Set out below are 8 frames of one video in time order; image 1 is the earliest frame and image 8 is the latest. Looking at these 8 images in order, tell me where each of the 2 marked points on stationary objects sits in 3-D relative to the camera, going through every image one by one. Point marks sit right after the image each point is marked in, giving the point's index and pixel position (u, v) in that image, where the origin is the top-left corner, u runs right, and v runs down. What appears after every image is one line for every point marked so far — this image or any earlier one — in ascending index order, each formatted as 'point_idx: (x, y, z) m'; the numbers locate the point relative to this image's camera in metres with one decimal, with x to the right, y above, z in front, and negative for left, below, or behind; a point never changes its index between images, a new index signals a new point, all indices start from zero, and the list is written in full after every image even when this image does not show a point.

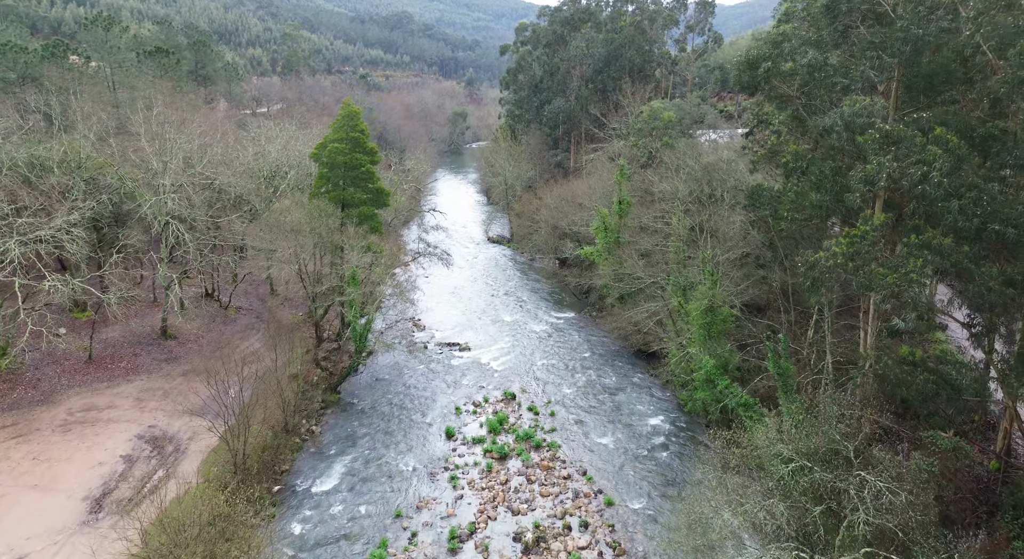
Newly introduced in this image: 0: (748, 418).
0: (+6.8, -4.0, +18.7) m
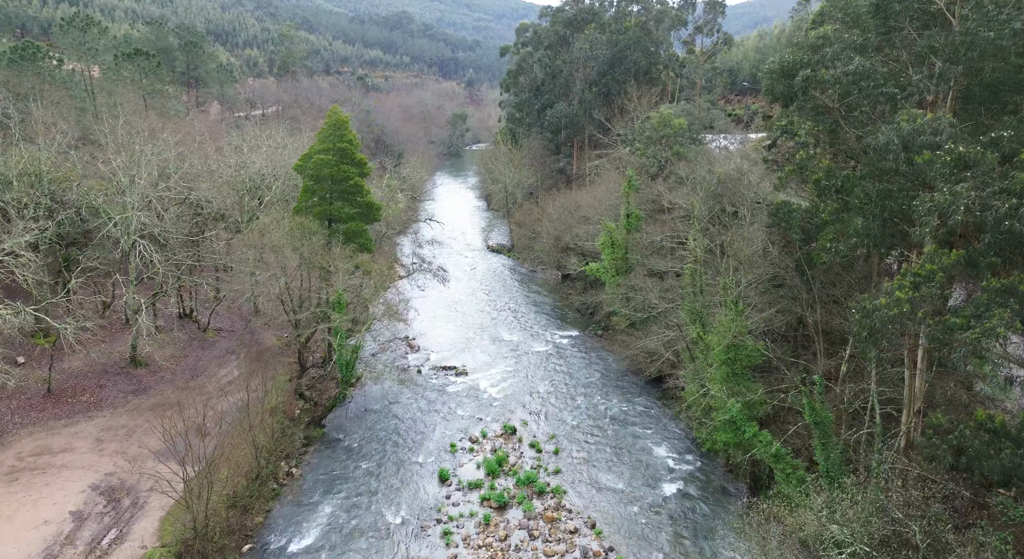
0: (+6.8, -4.8, +16.5) m
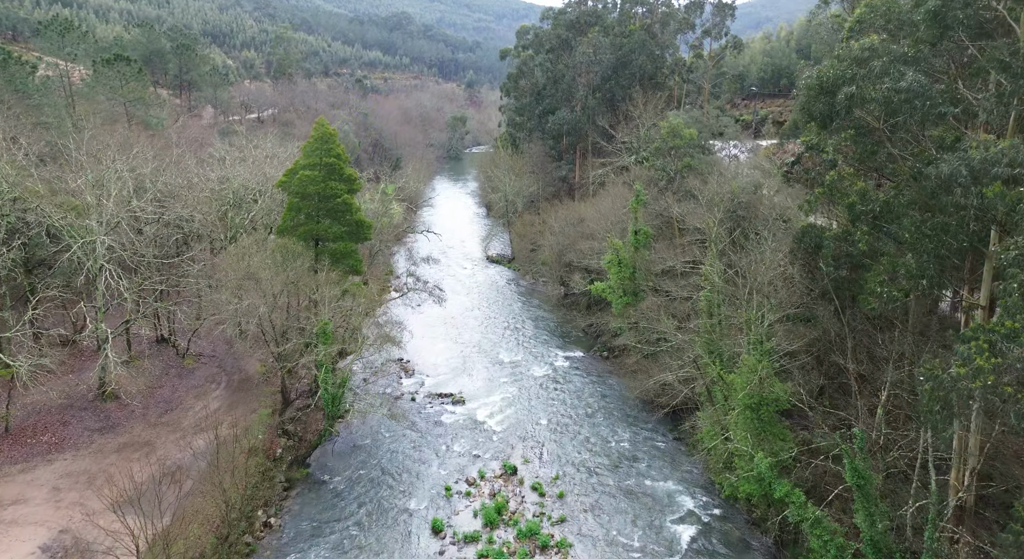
0: (+6.8, -5.8, +14.6) m
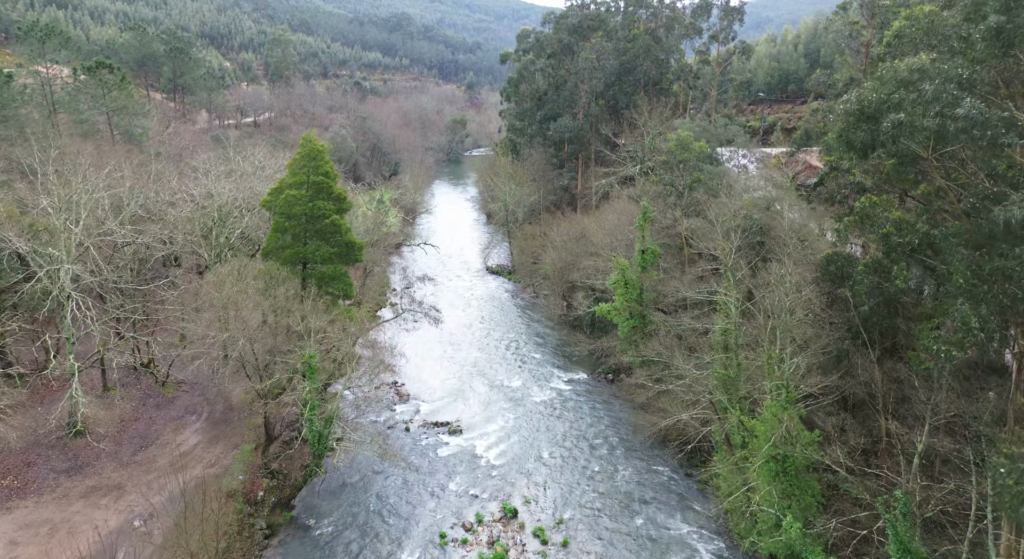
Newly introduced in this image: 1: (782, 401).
0: (+6.8, -6.7, +13.0) m
1: (+6.5, -2.9, +15.7) m
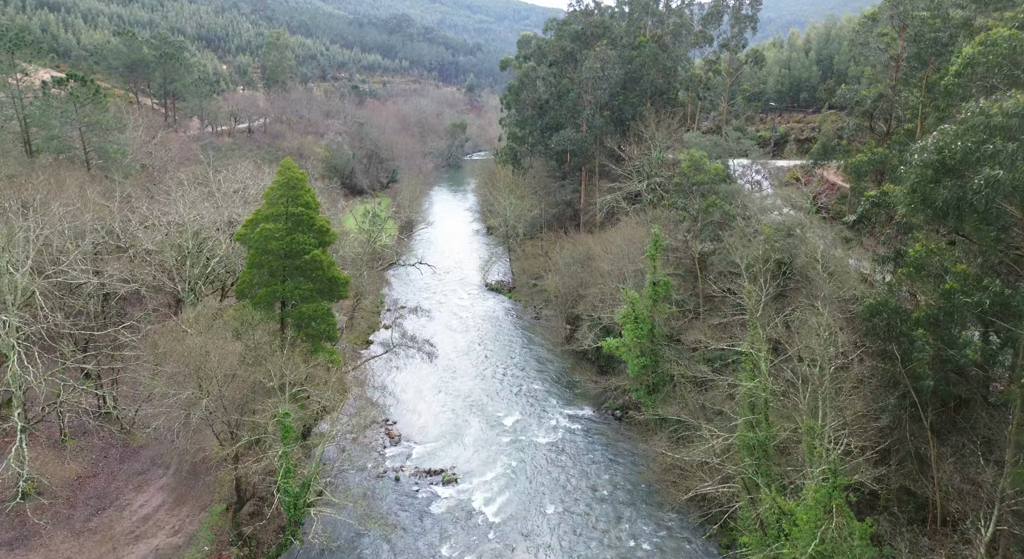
0: (+6.7, -8.0, +10.8) m
1: (+6.4, -4.3, +13.4) m
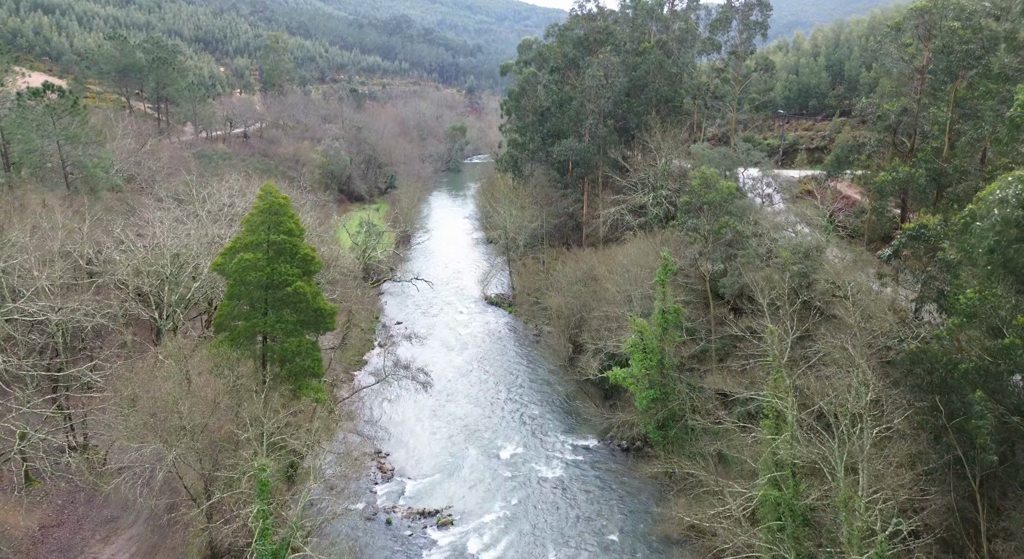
0: (+6.7, -9.0, +9.1) m
1: (+6.4, -5.2, +11.8) m
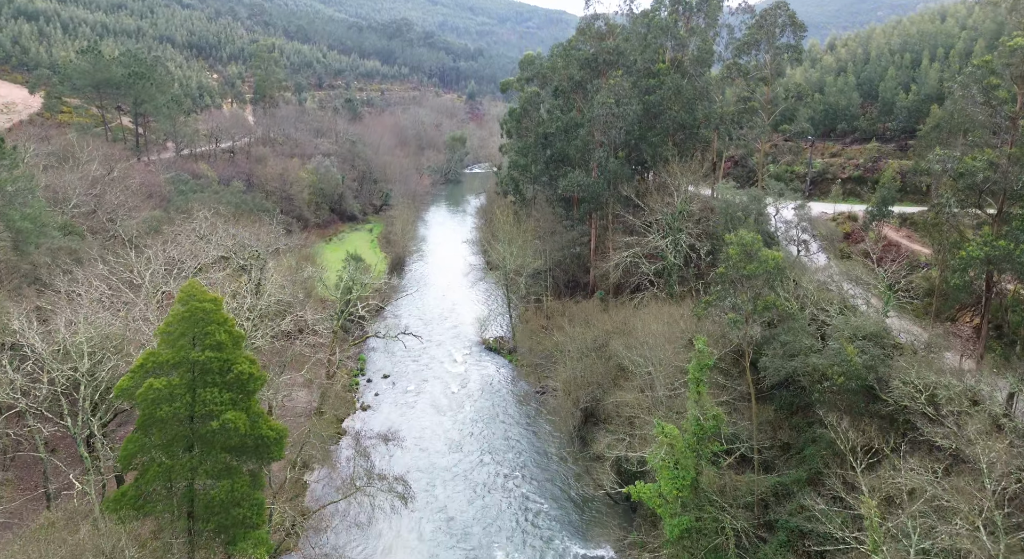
0: (+6.6, -11.9, +4.5) m
1: (+6.4, -8.1, +7.2) m
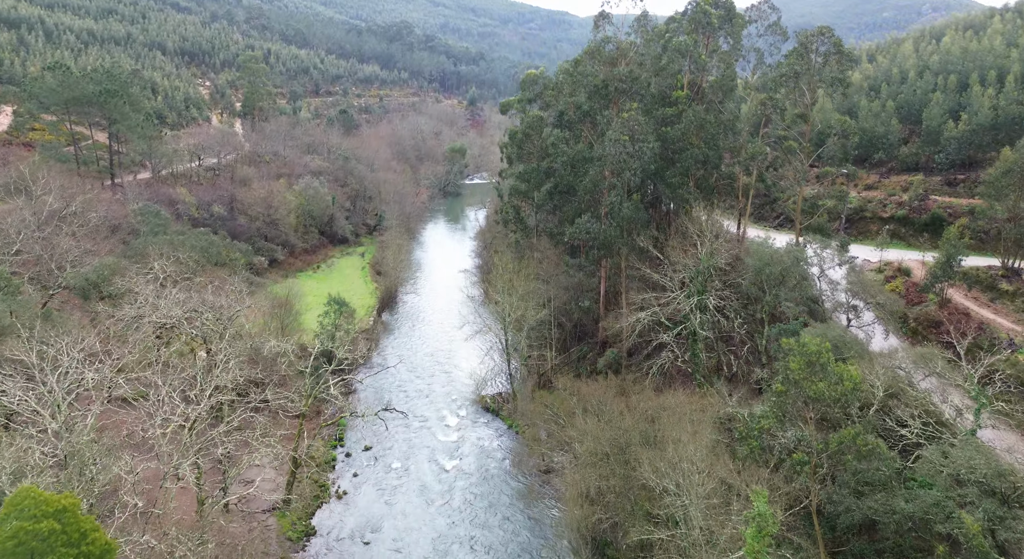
0: (+6.5, -15.0, -0.4) m
1: (+6.2, -11.2, +2.2) m
